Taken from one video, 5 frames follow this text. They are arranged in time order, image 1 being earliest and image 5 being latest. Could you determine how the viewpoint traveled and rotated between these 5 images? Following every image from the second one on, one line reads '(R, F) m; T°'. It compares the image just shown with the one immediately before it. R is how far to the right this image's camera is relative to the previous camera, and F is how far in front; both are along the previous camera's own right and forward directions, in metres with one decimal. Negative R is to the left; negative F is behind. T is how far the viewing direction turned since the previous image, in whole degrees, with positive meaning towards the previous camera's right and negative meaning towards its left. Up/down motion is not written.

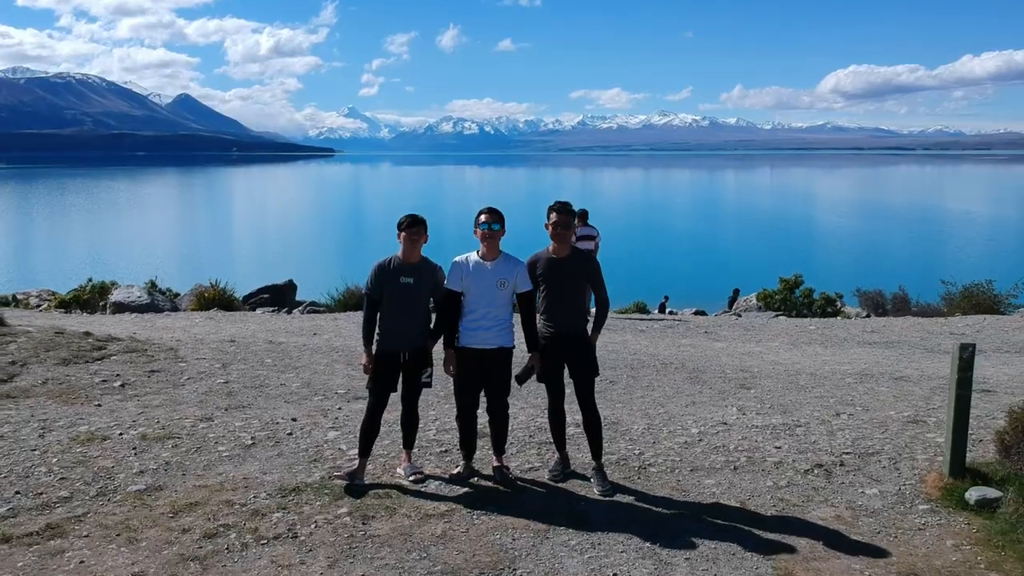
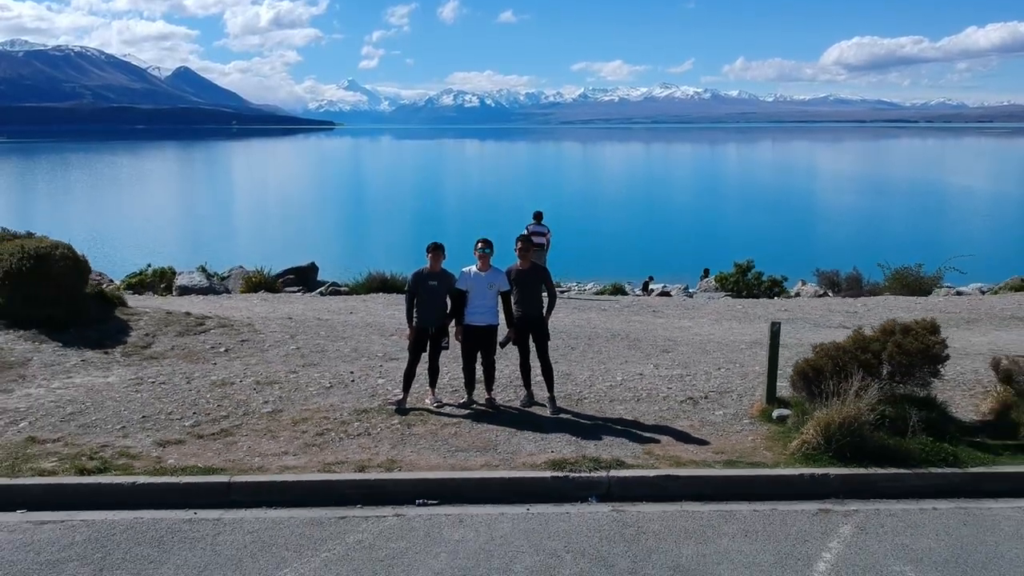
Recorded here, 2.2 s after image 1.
(+0.1, -2.7) m; 0°
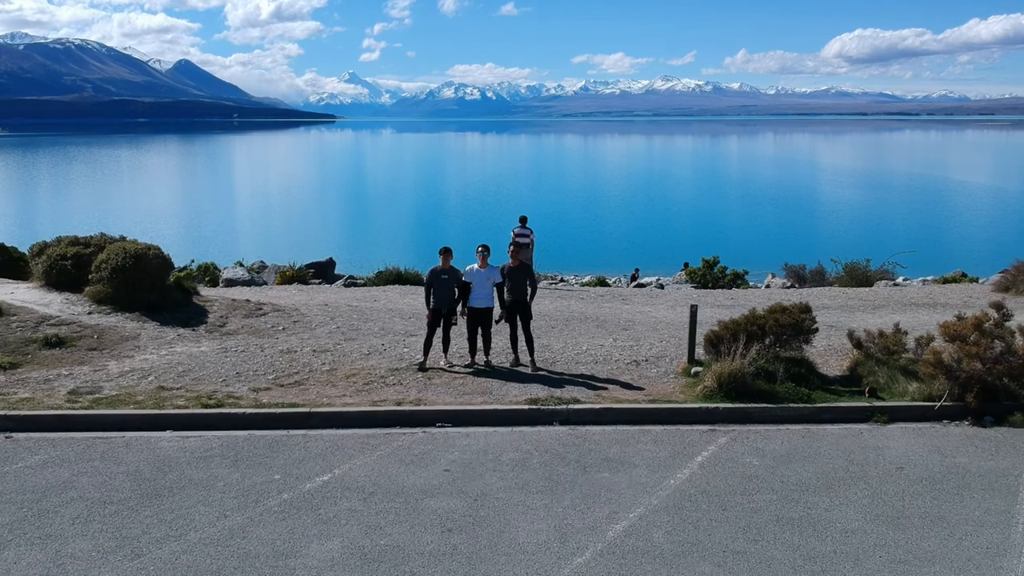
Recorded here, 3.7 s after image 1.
(+0.1, -2.7) m; 0°
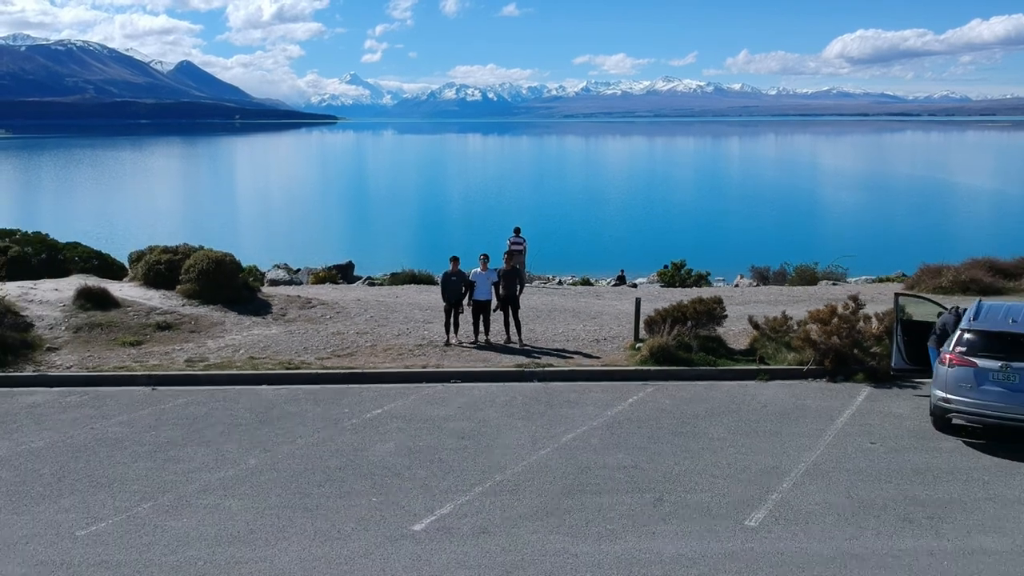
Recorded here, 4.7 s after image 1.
(+0.1, -3.6) m; 0°
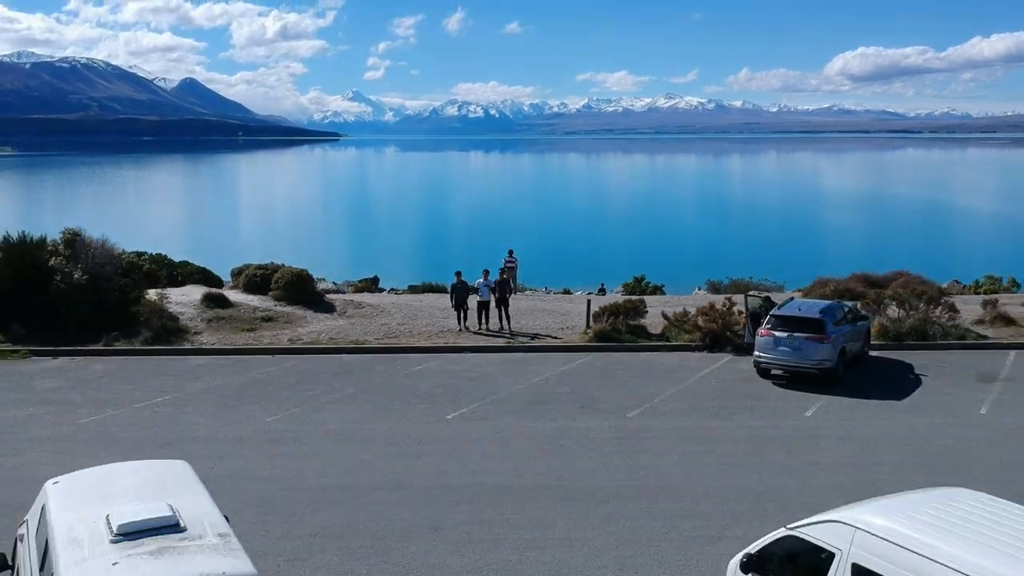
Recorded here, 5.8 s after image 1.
(+0.2, -6.5) m; 0°
